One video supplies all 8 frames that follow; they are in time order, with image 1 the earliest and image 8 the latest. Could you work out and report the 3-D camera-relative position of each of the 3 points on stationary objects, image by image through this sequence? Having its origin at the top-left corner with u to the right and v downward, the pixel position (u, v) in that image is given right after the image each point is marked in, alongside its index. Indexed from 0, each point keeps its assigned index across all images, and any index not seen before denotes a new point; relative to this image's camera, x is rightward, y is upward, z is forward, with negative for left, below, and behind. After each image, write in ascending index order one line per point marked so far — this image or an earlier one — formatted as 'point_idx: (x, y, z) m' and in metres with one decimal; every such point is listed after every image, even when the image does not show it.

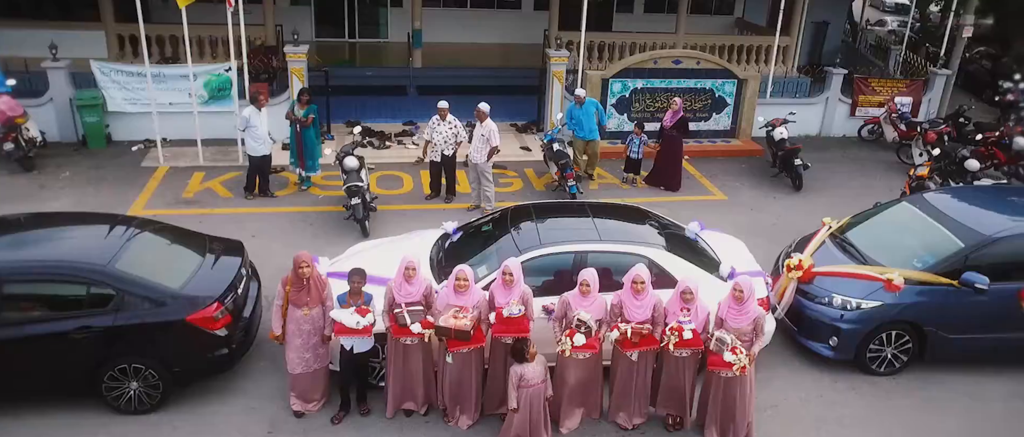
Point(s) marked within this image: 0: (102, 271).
0: (-3.0, -0.4, +4.9) m
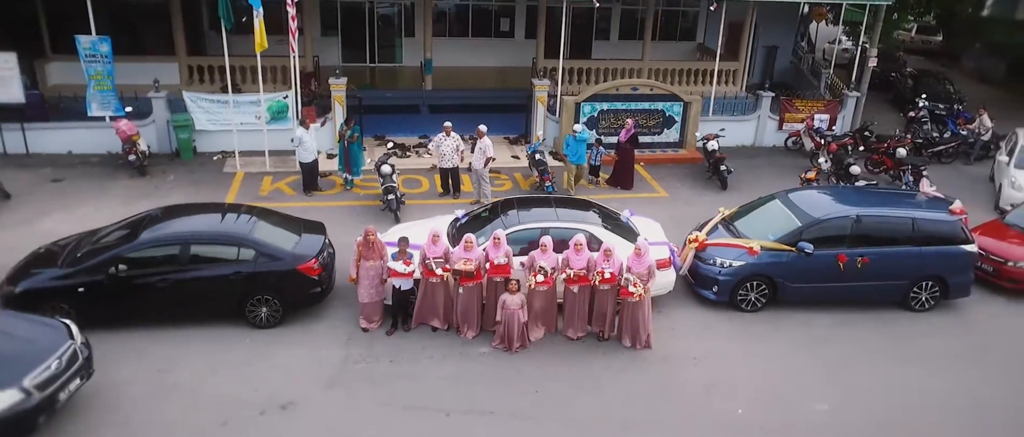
0: (-3.1, -0.2, +7.9) m
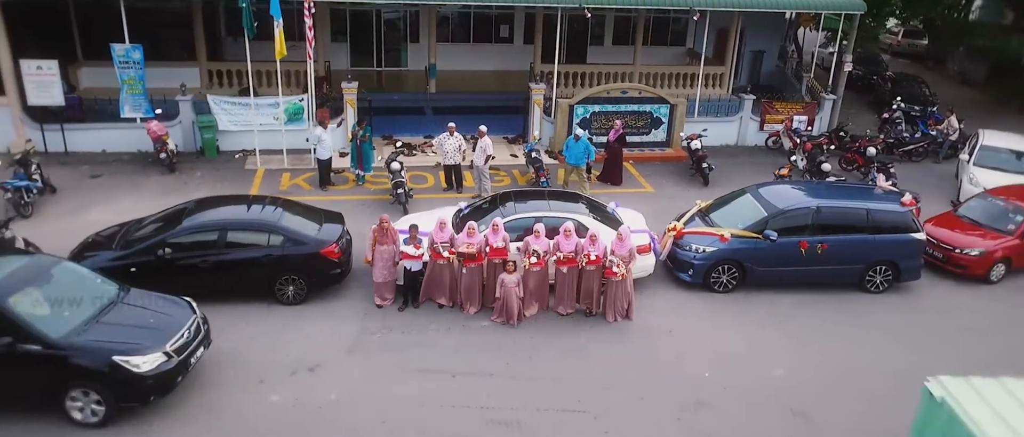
0: (-3.1, -0.1, +9.0) m
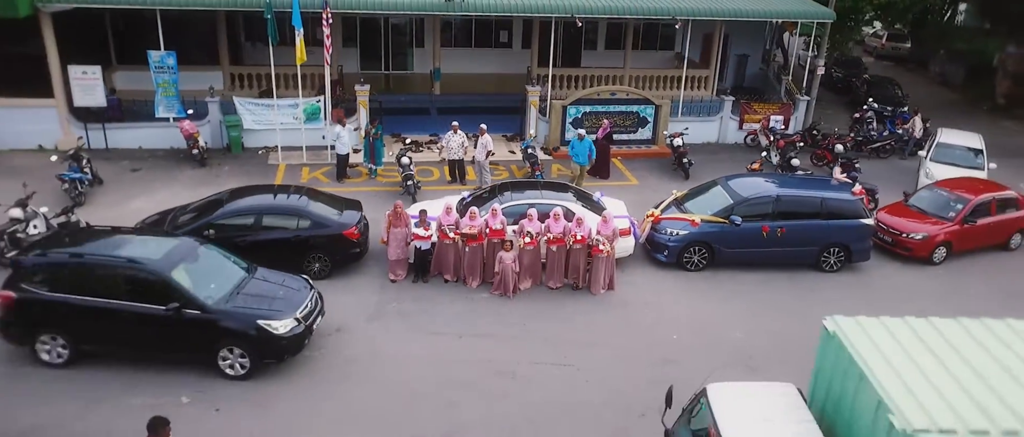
0: (-3.2, +0.1, +10.3) m
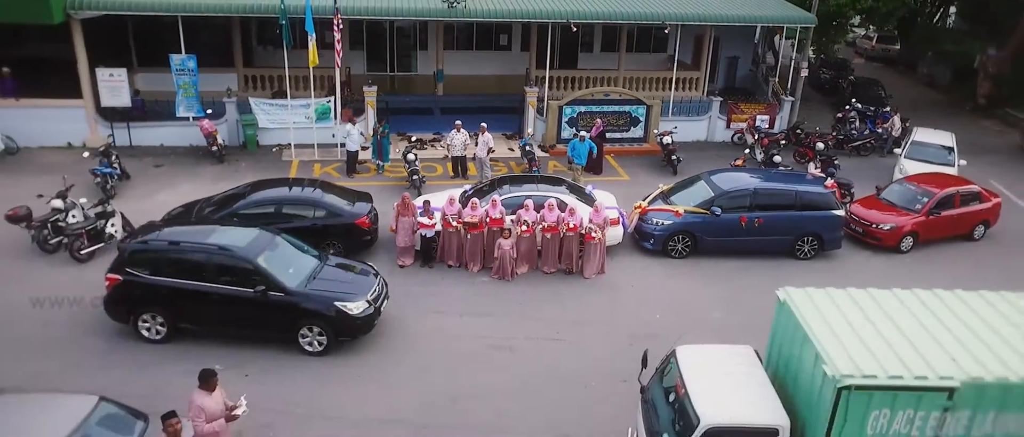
0: (-3.2, +0.3, +11.3) m
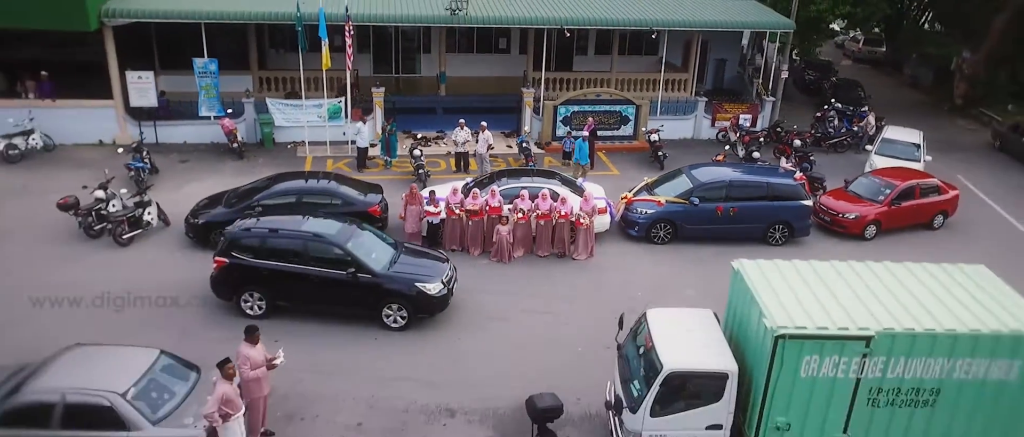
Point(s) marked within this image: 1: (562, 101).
0: (-3.3, +0.5, +12.5) m
1: (+1.3, +3.2, +18.2) m
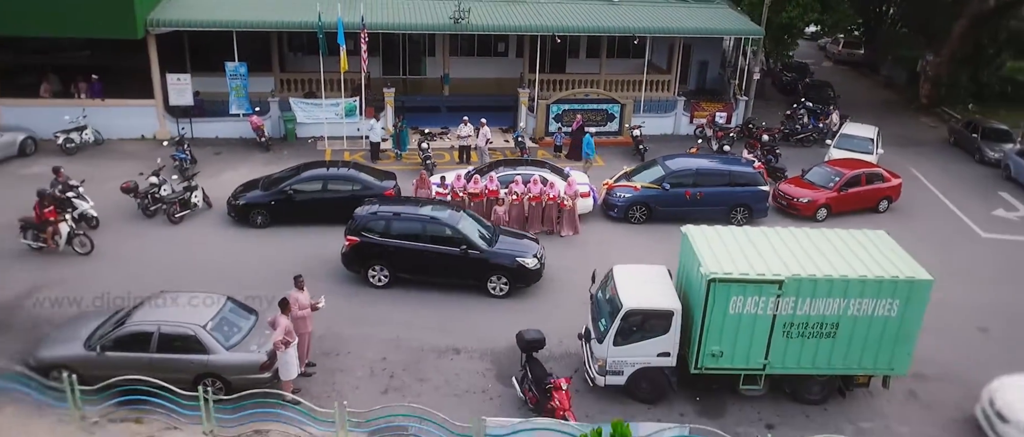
0: (-3.4, +0.9, +14.6) m
1: (+1.2, +3.5, +20.2) m
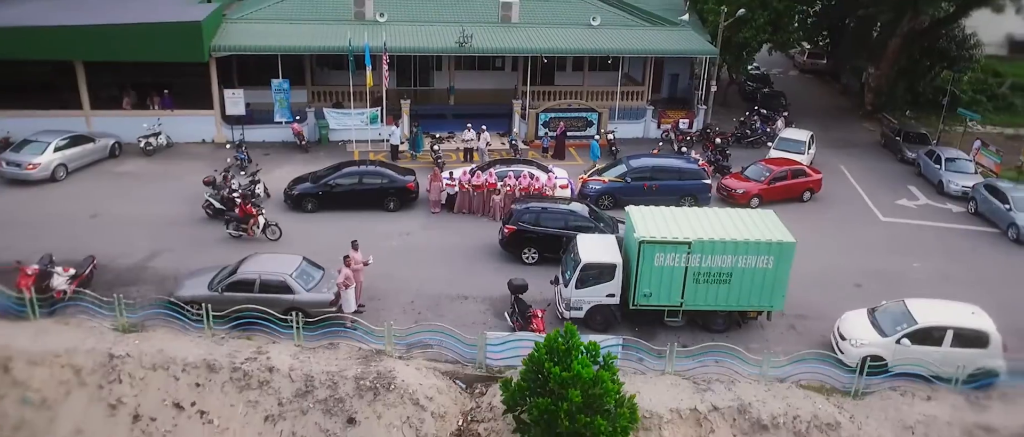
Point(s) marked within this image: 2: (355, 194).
0: (-3.5, +1.2, +18.6) m
1: (+1.1, +3.9, +24.2) m
2: (-4.2, +0.7, +18.5) m
